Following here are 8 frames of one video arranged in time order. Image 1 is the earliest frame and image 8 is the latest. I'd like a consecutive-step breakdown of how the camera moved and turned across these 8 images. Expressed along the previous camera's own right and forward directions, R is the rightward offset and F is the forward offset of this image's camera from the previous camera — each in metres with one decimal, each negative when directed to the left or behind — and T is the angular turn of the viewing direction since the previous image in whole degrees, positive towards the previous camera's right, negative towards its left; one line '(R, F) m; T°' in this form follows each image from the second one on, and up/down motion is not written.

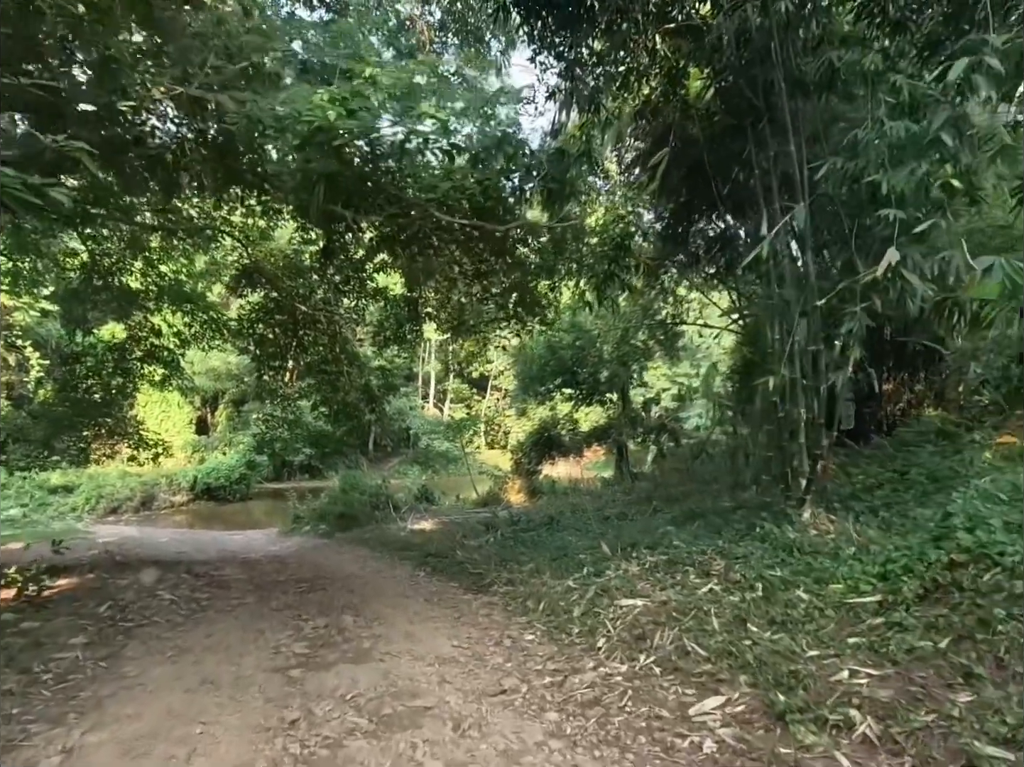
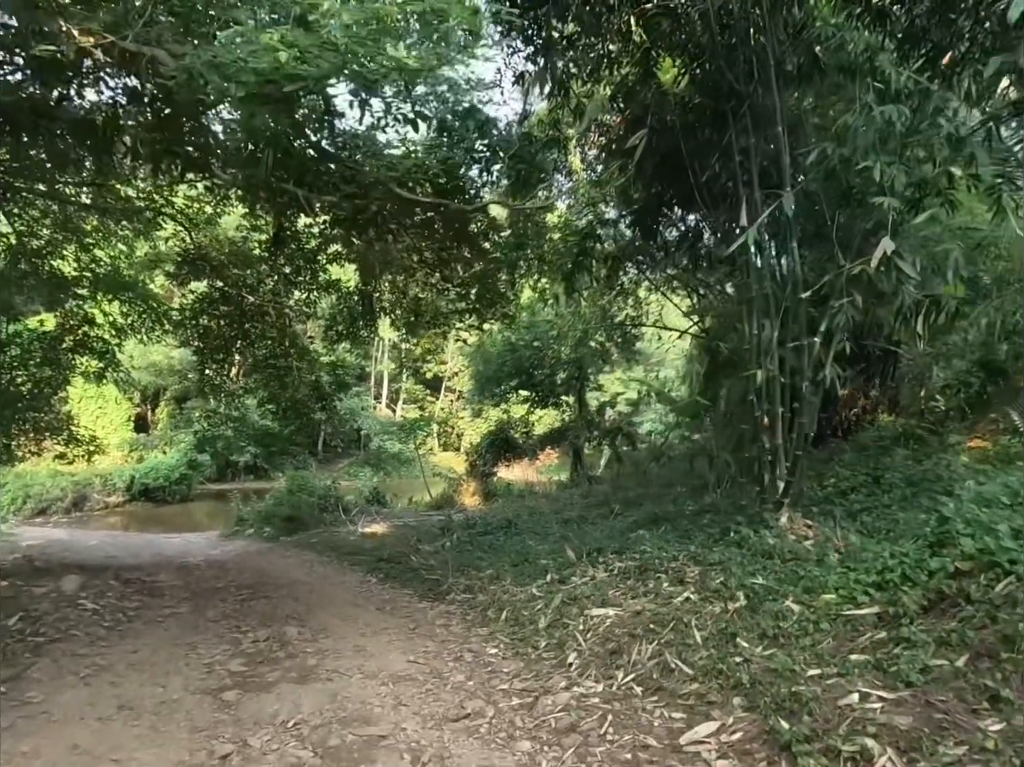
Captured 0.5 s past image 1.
(0.0, +0.2) m; +3°
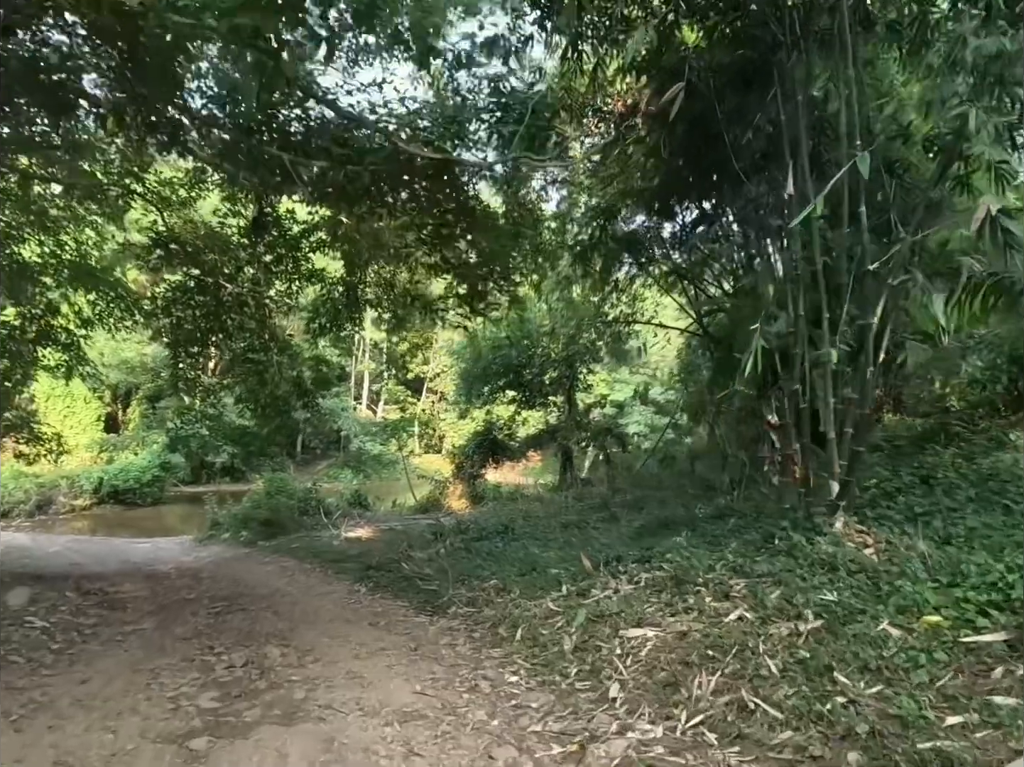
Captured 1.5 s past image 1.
(-0.1, +0.4) m; +2°
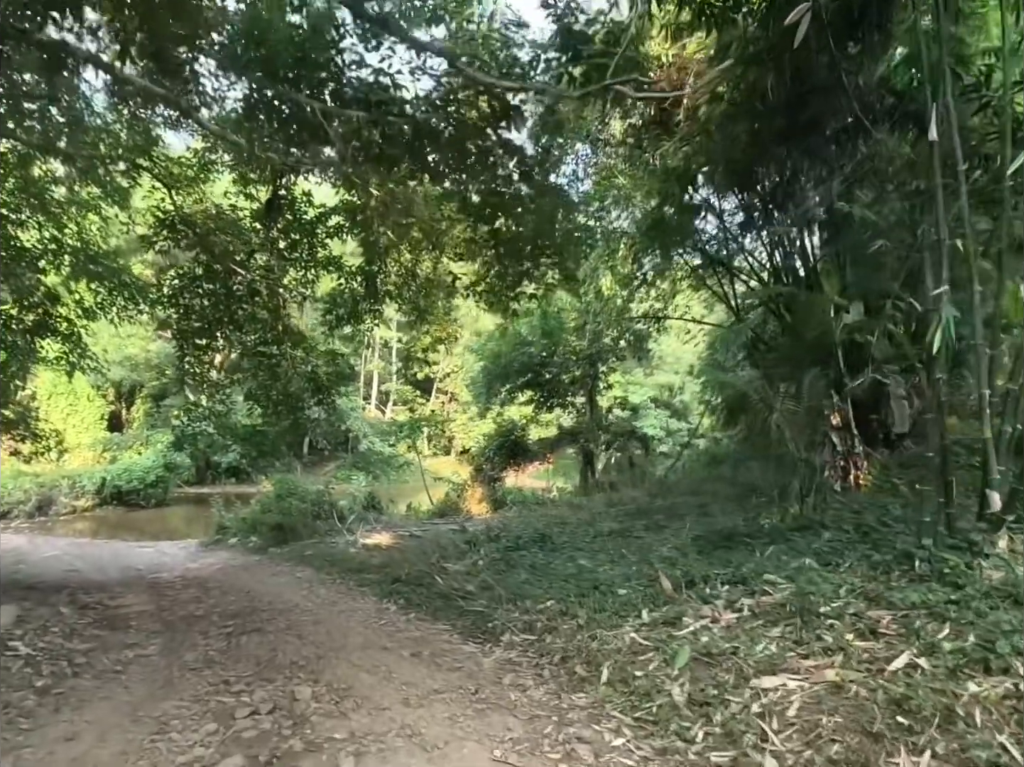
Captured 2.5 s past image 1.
(-0.2, +0.5) m; 0°
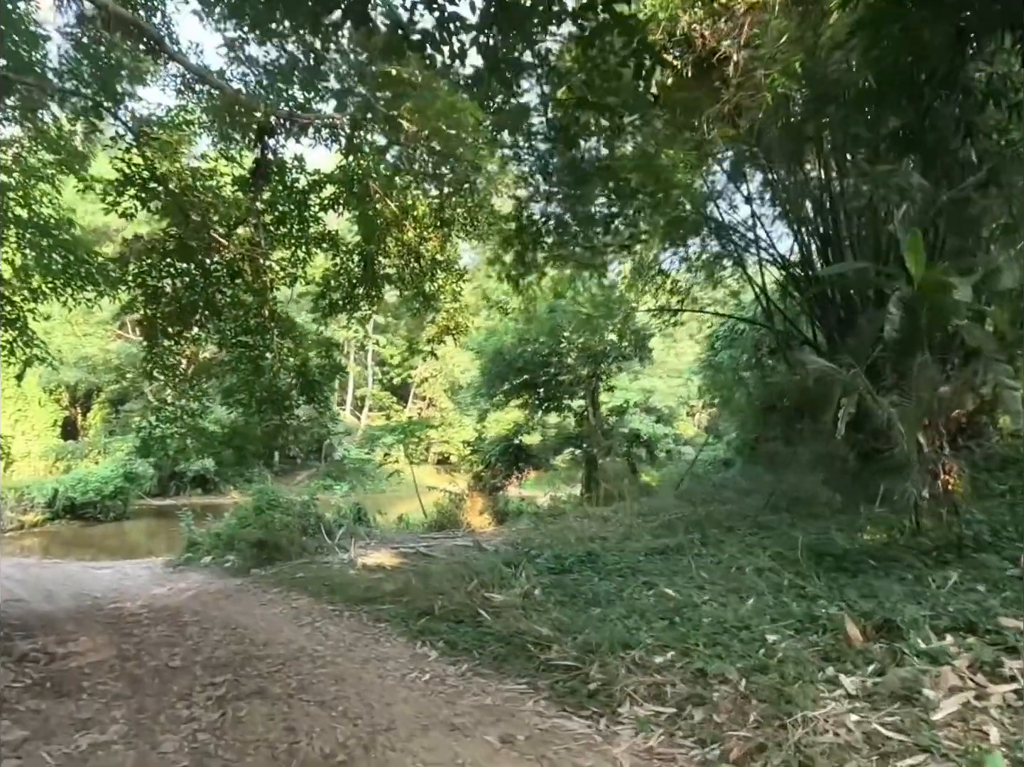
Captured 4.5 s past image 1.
(-0.4, +0.8) m; +2°
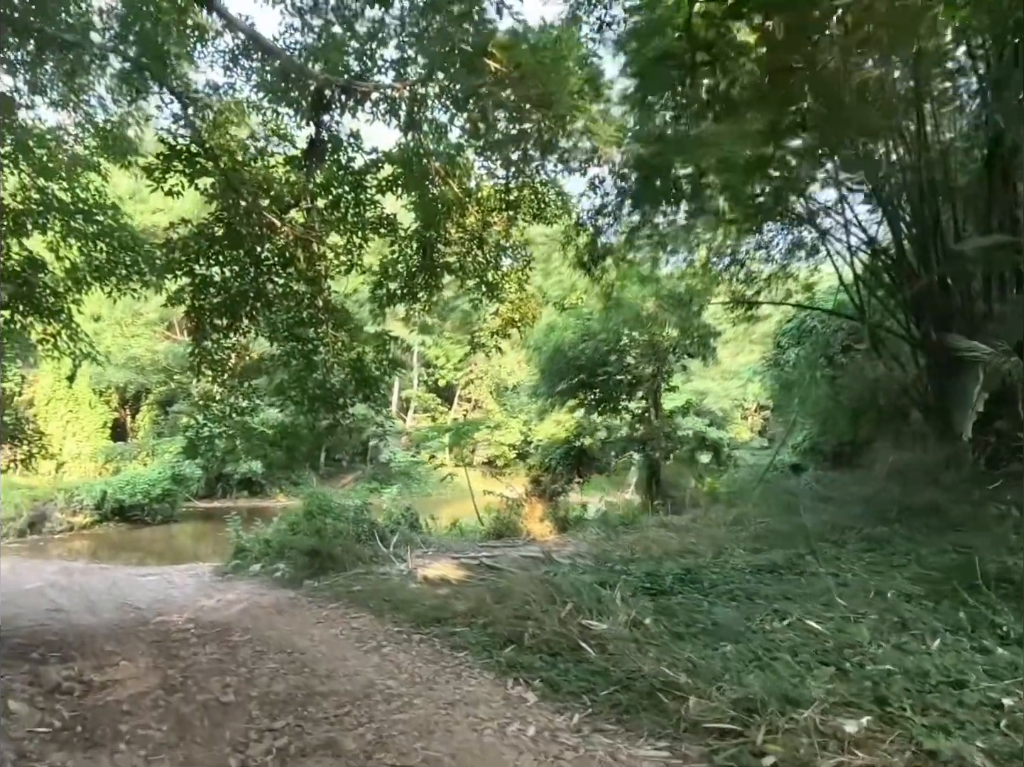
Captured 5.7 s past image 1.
(-0.2, +0.5) m; -3°
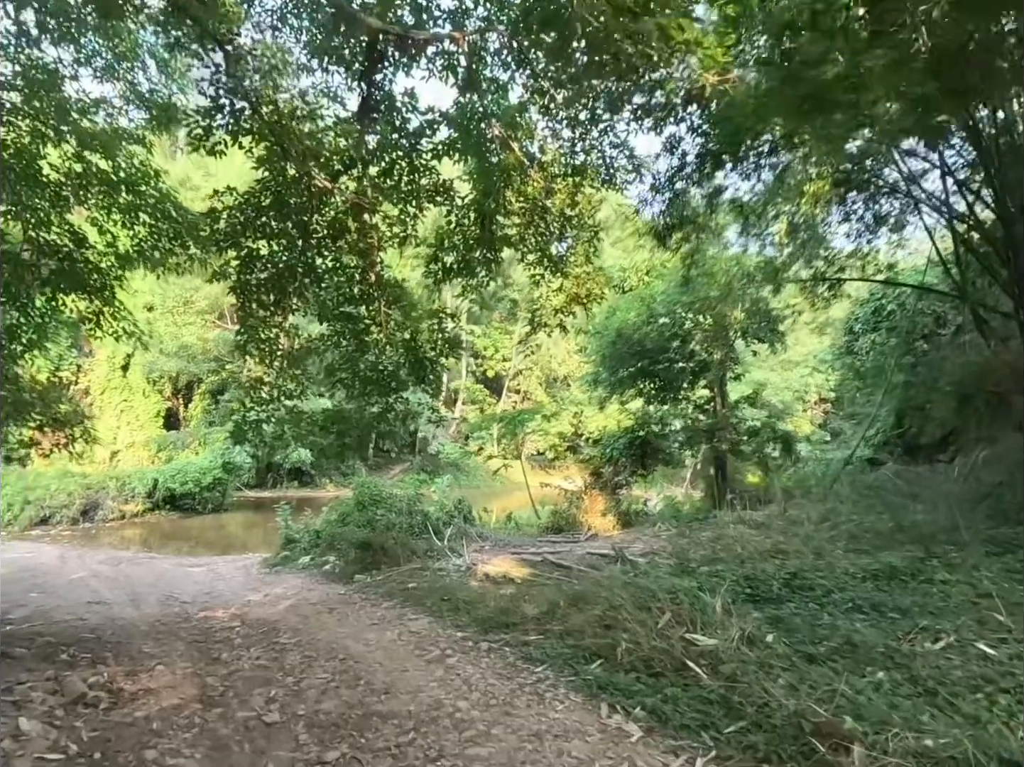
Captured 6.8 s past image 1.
(-0.1, +0.4) m; -3°
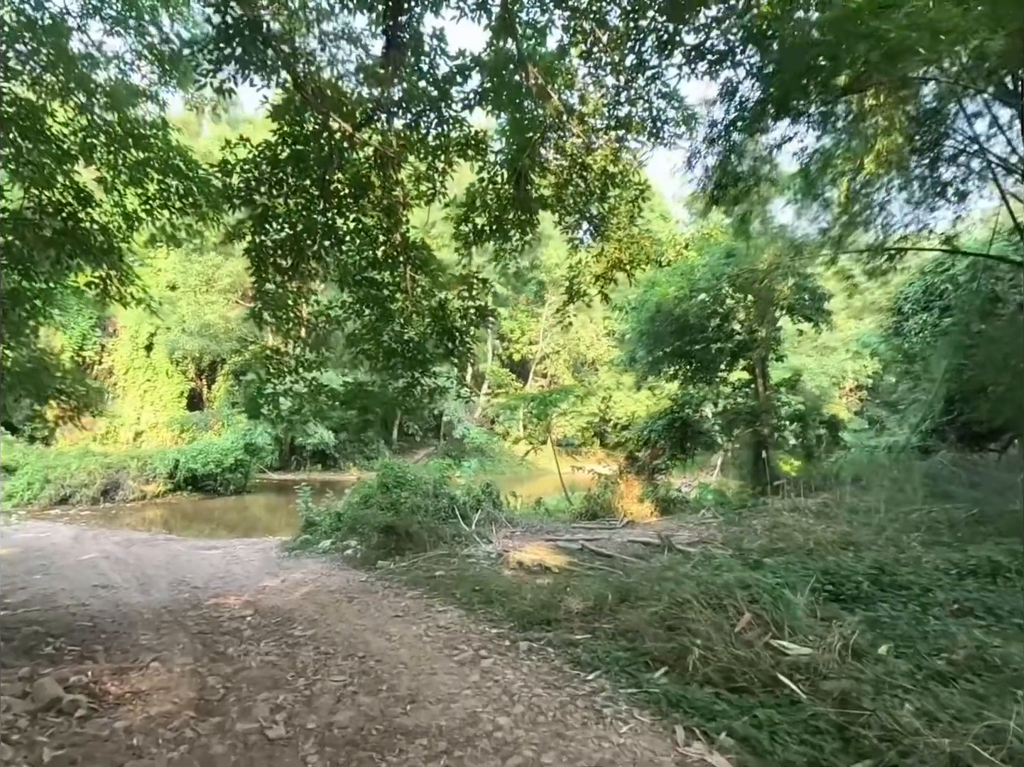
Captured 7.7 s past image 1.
(-0.1, +0.4) m; -2°
